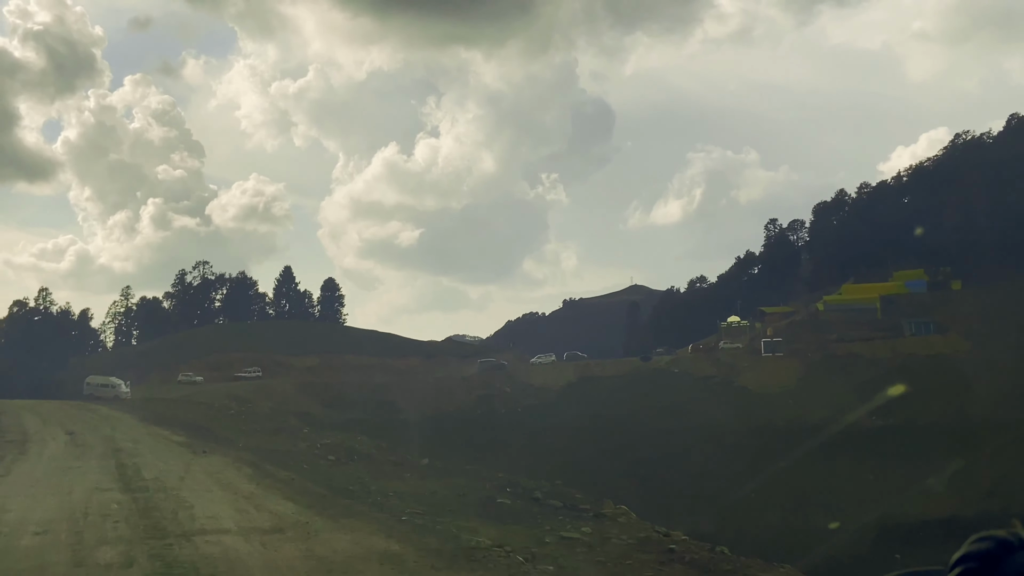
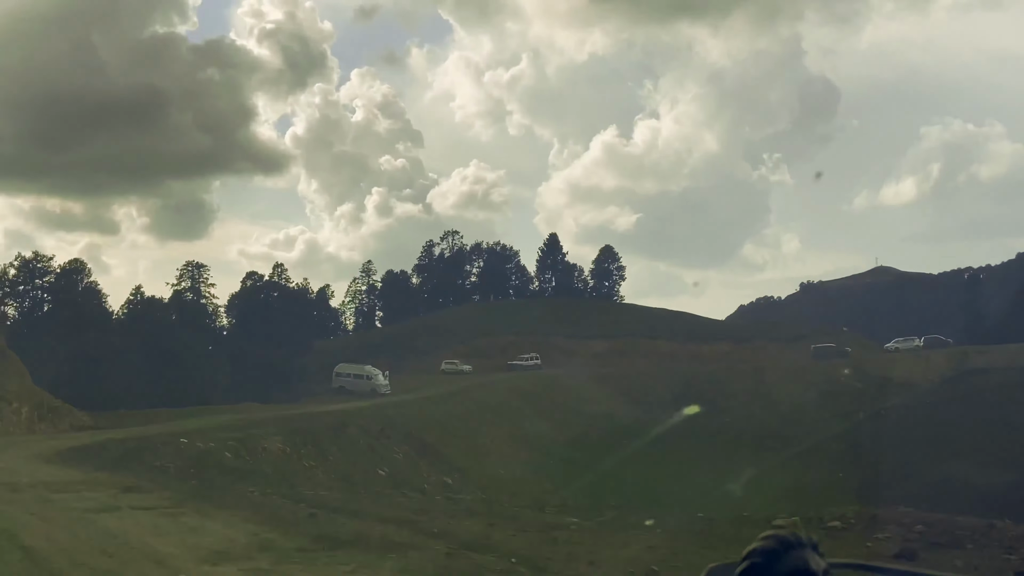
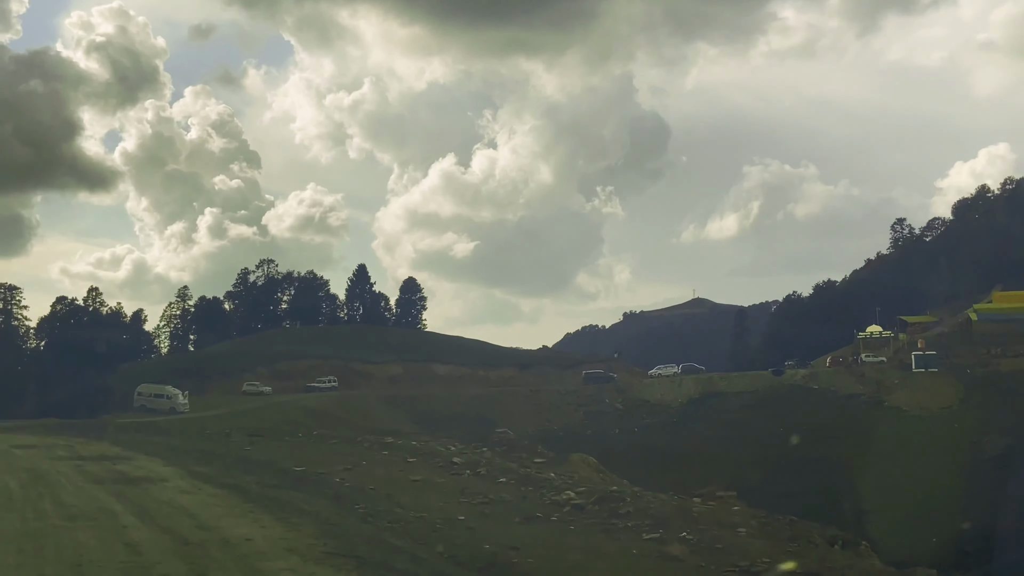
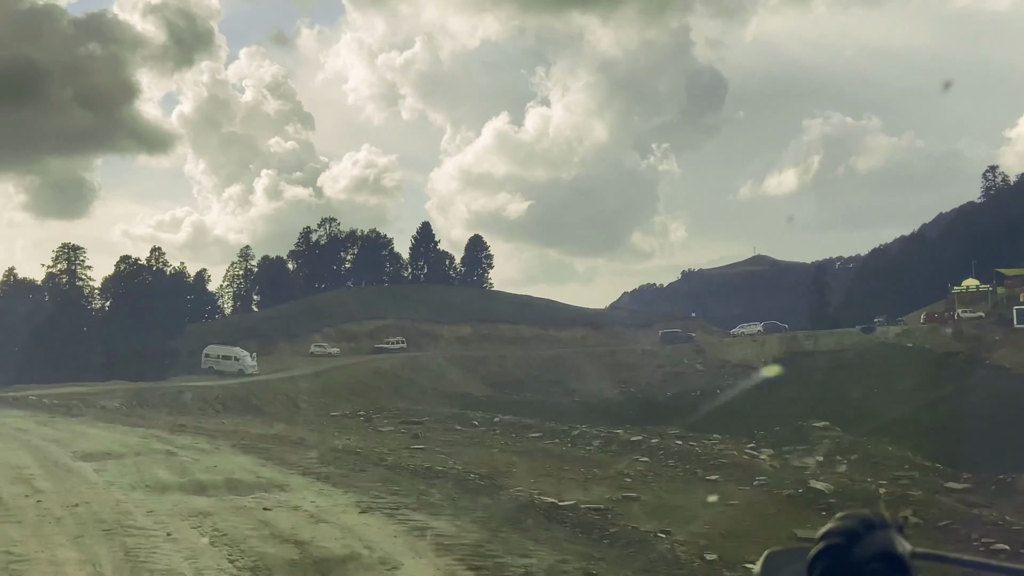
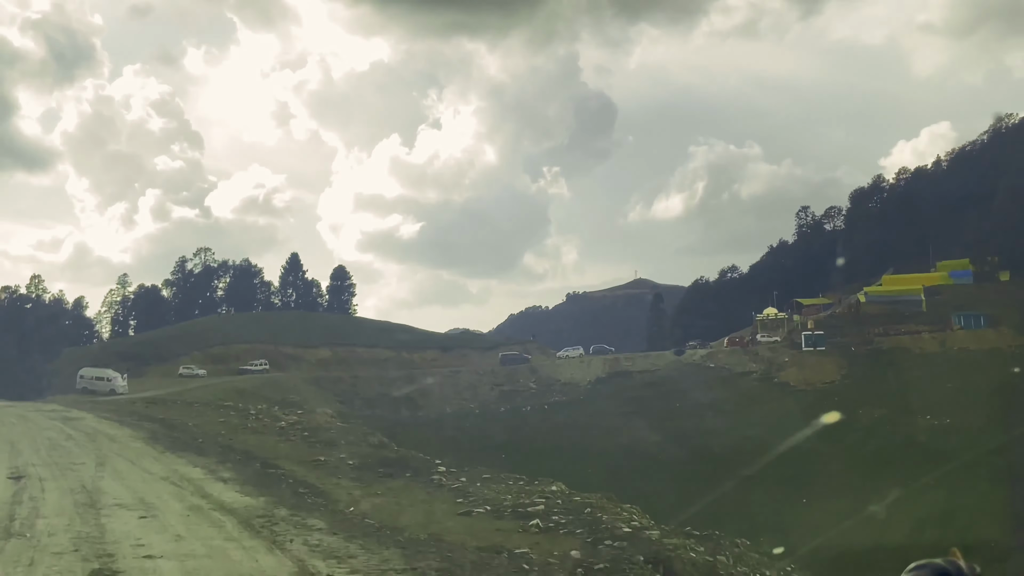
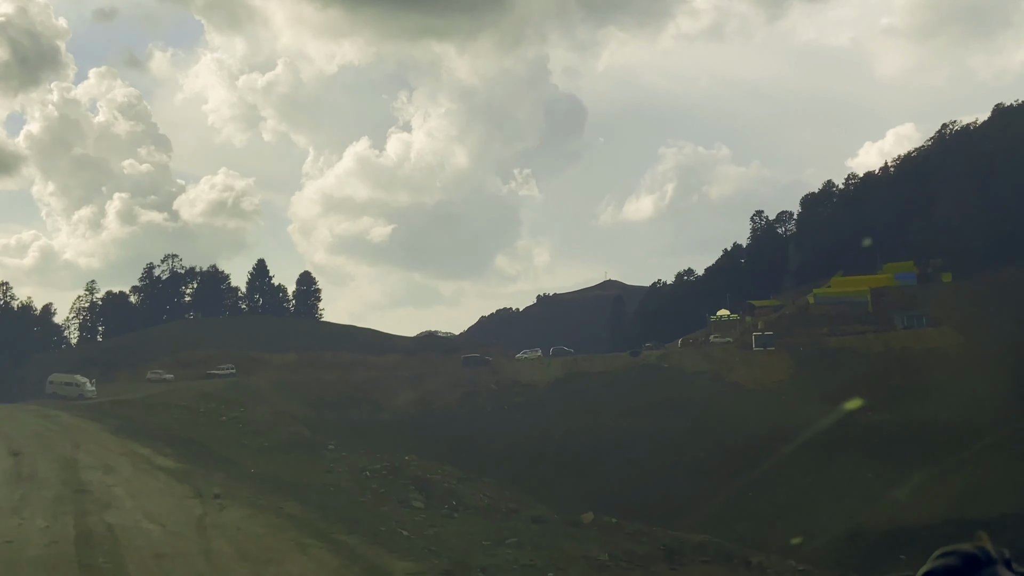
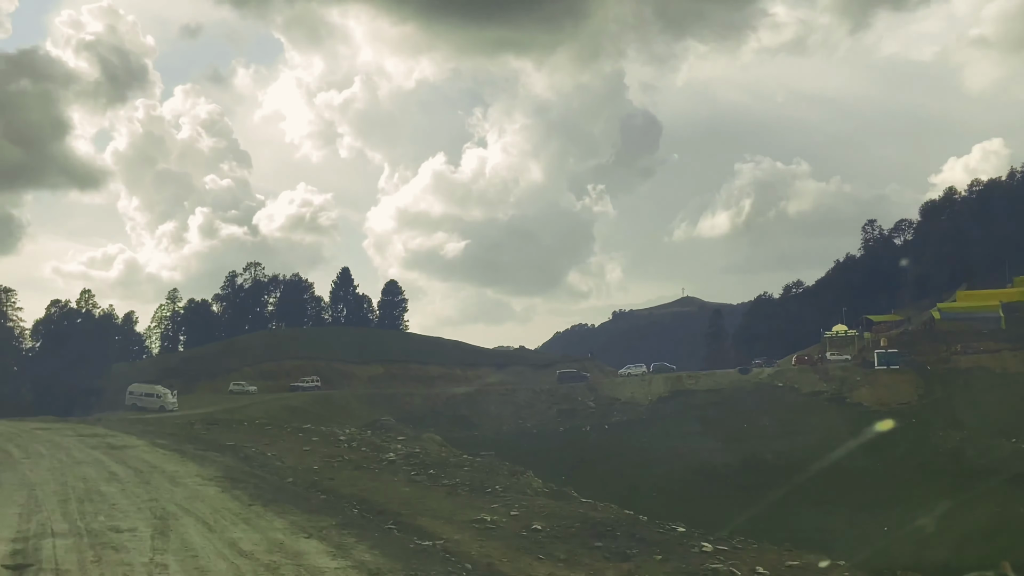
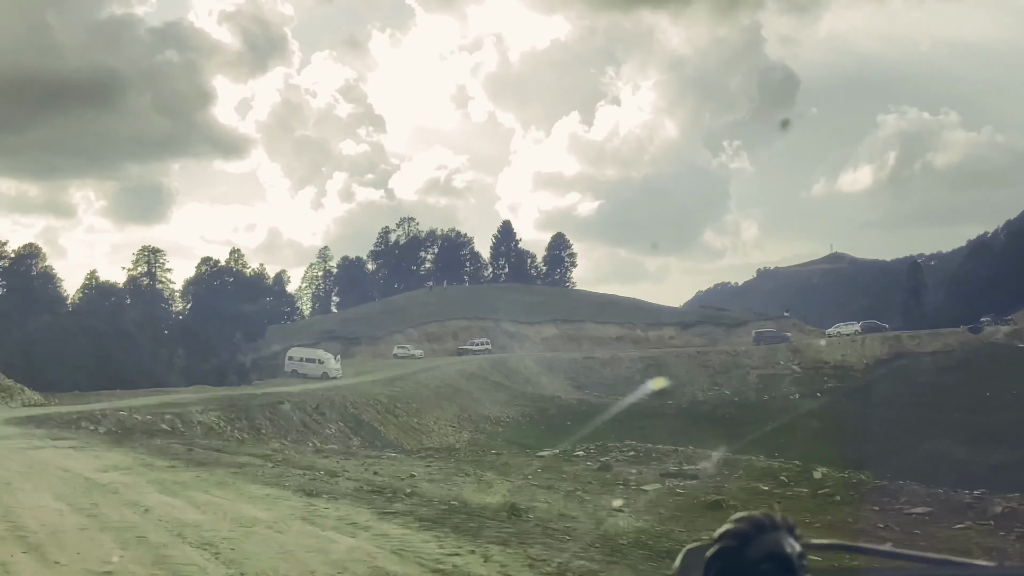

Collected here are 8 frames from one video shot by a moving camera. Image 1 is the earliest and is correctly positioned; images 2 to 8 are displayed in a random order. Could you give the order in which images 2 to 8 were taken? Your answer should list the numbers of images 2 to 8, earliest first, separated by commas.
6, 5, 7, 3, 4, 8, 2
